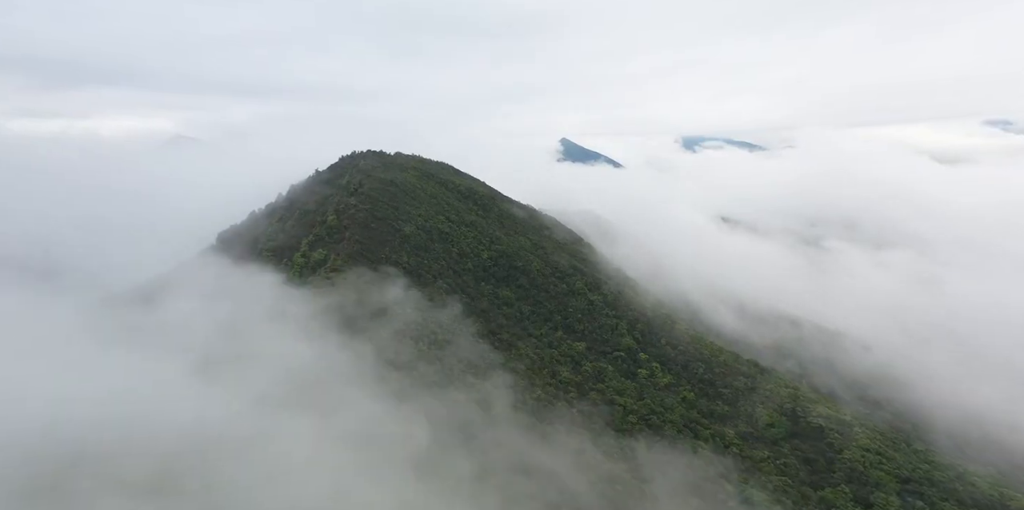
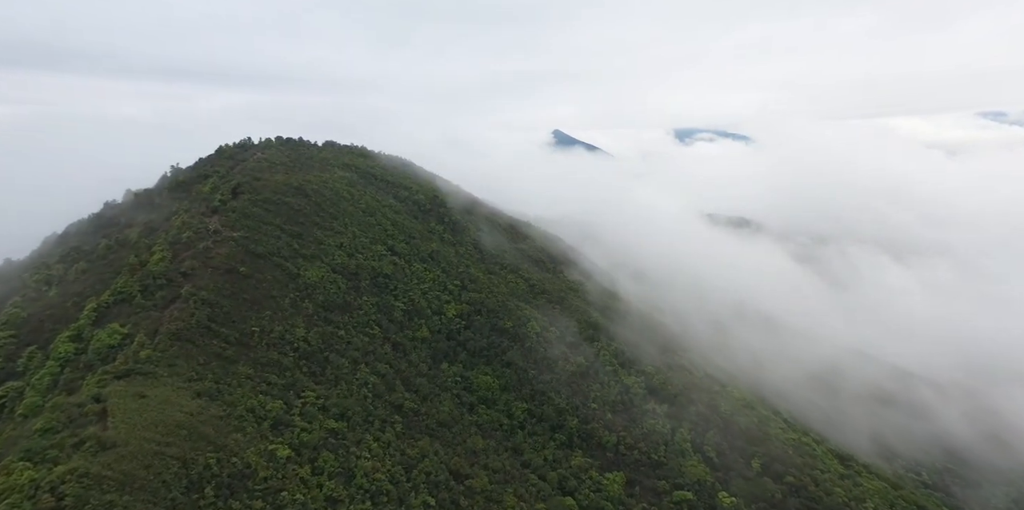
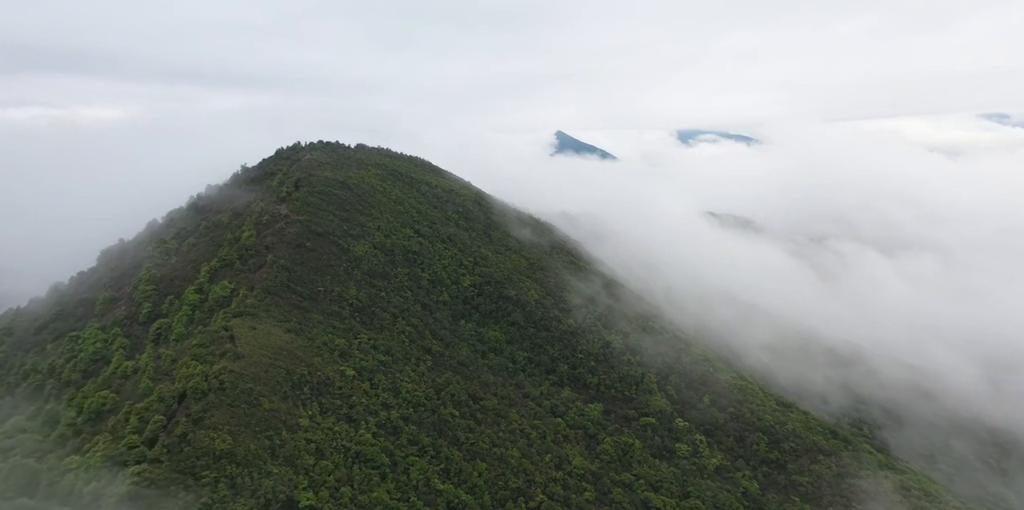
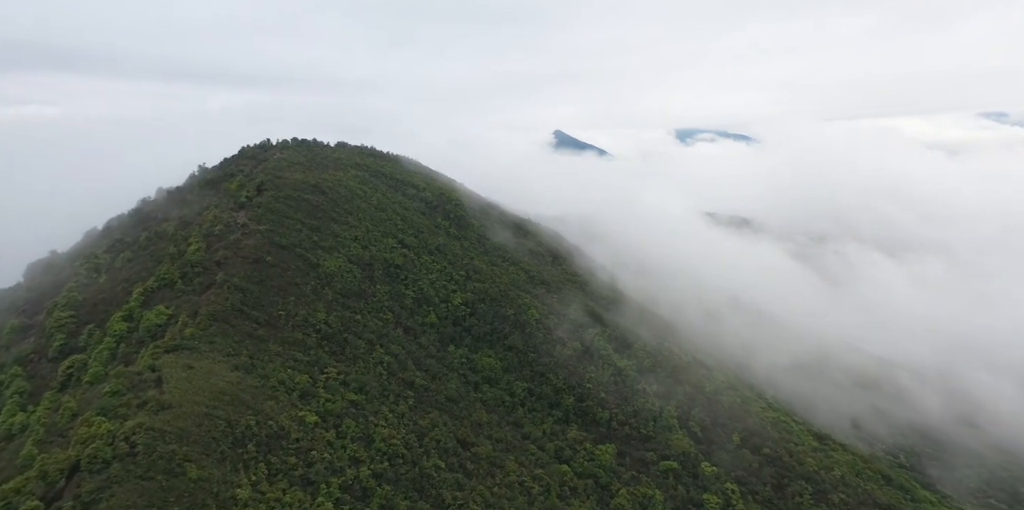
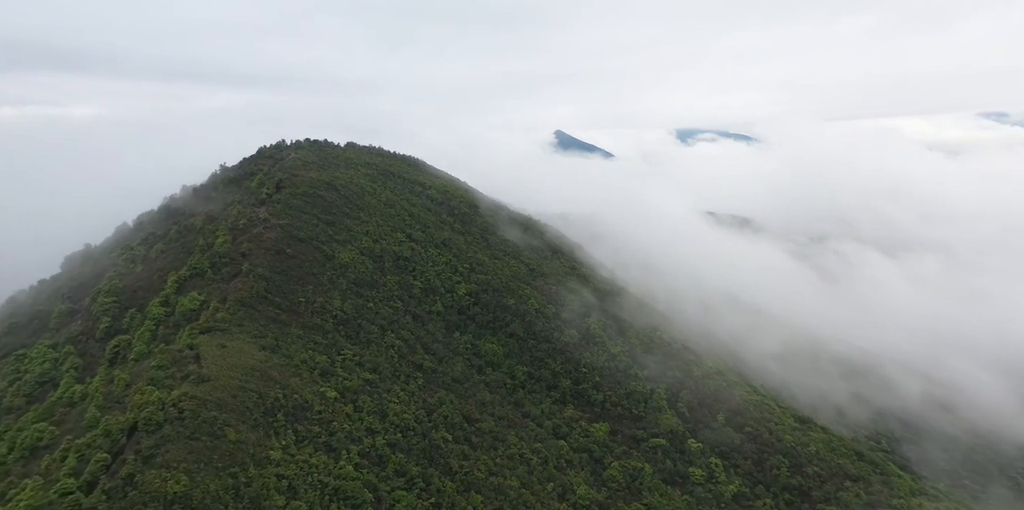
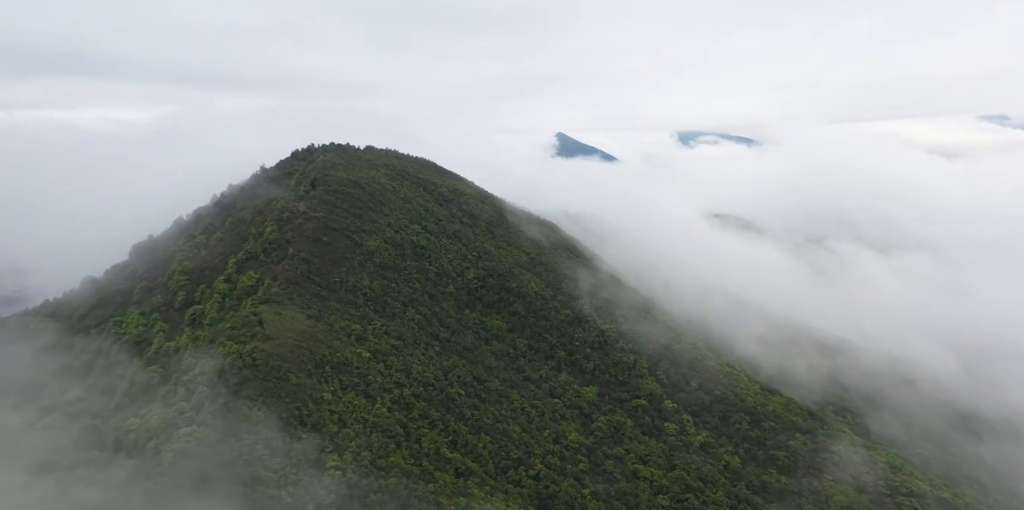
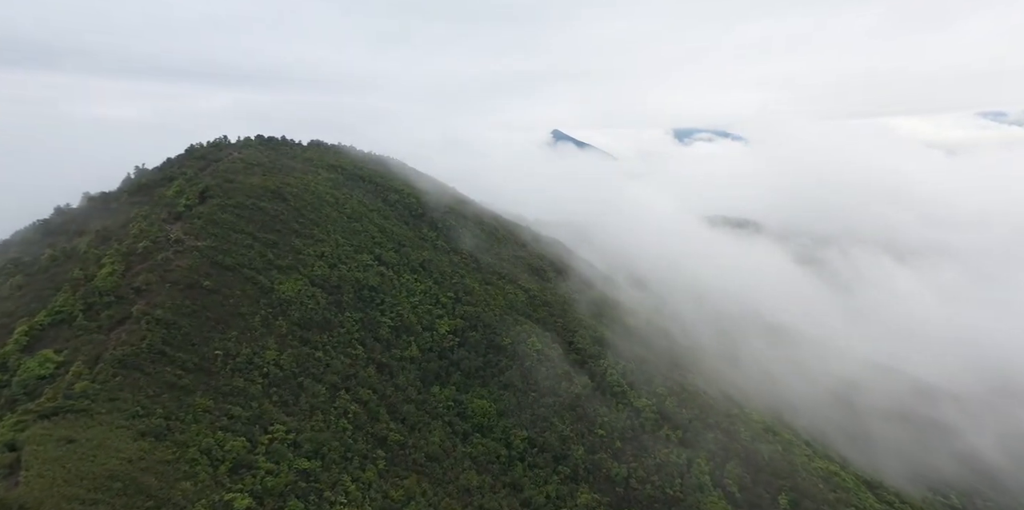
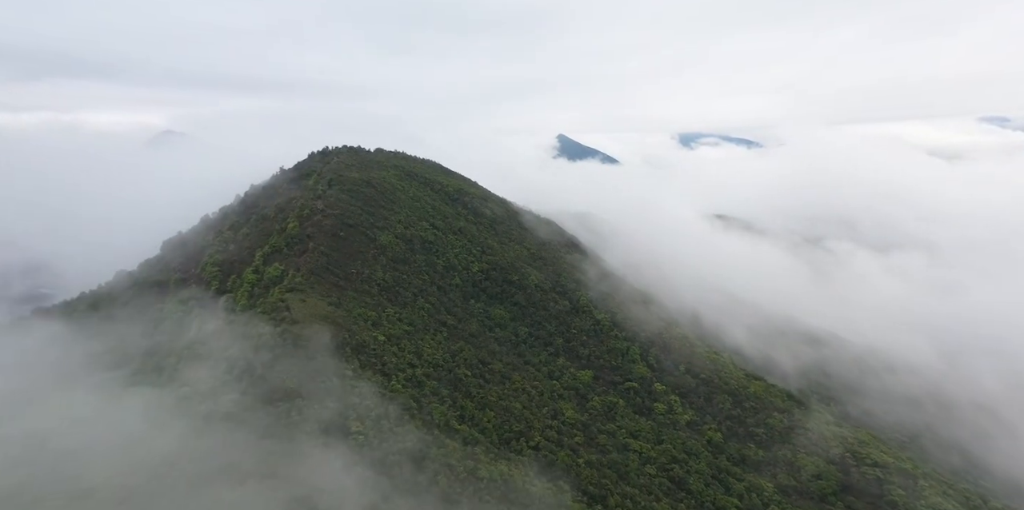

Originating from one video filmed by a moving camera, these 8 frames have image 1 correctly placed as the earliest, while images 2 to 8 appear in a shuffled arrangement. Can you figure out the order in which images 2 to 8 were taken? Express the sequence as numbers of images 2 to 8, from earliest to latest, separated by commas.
8, 6, 3, 5, 4, 2, 7
